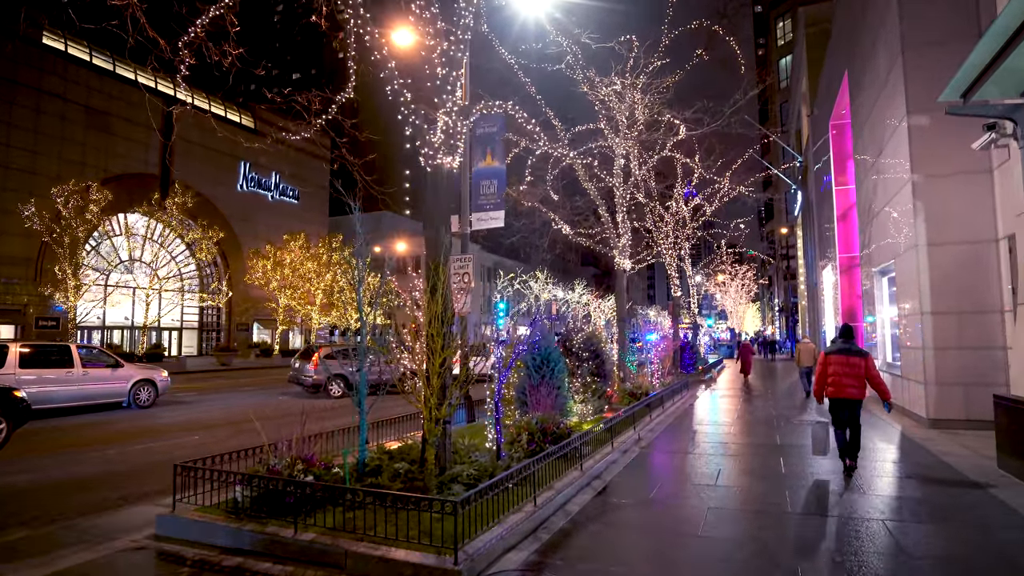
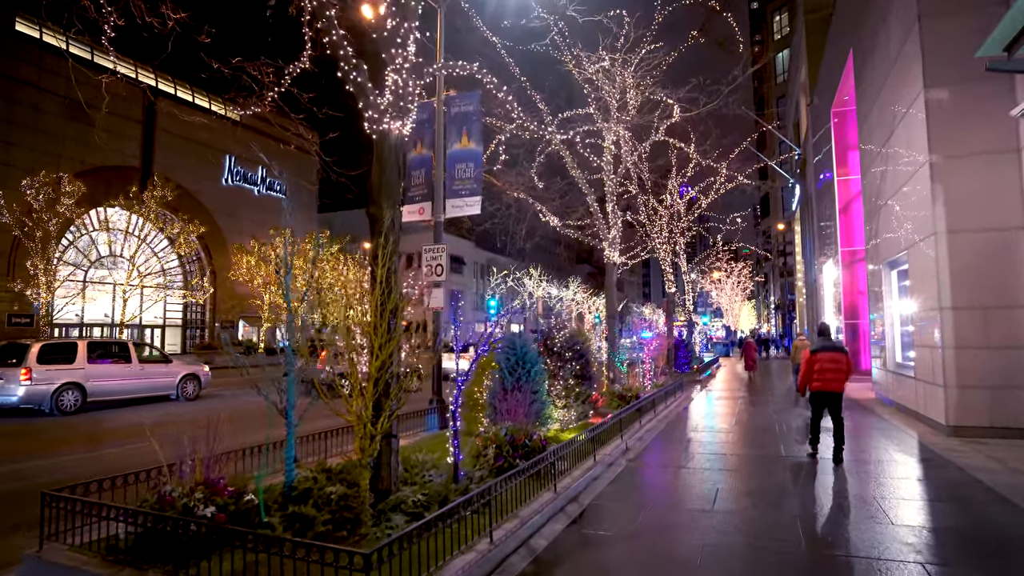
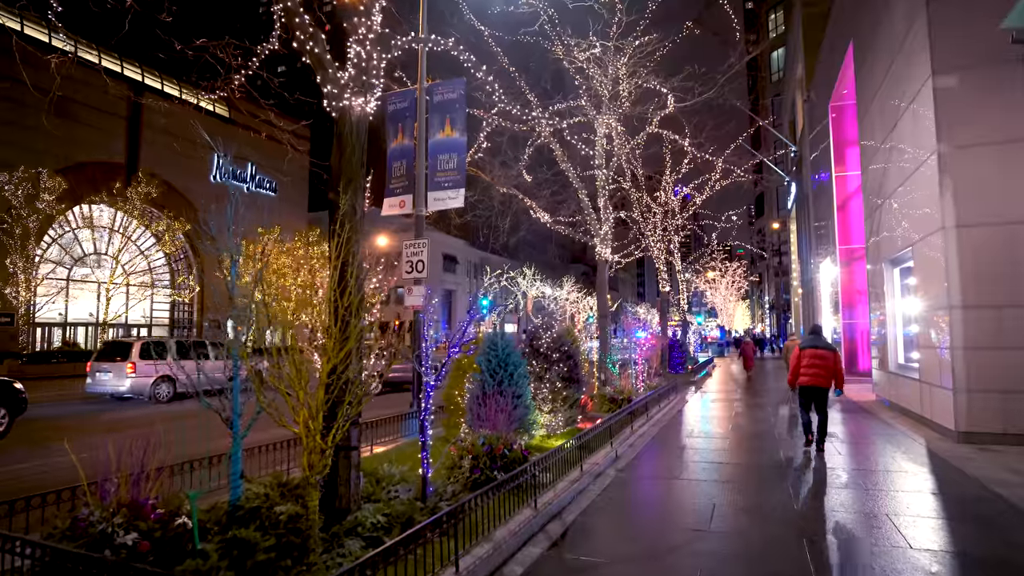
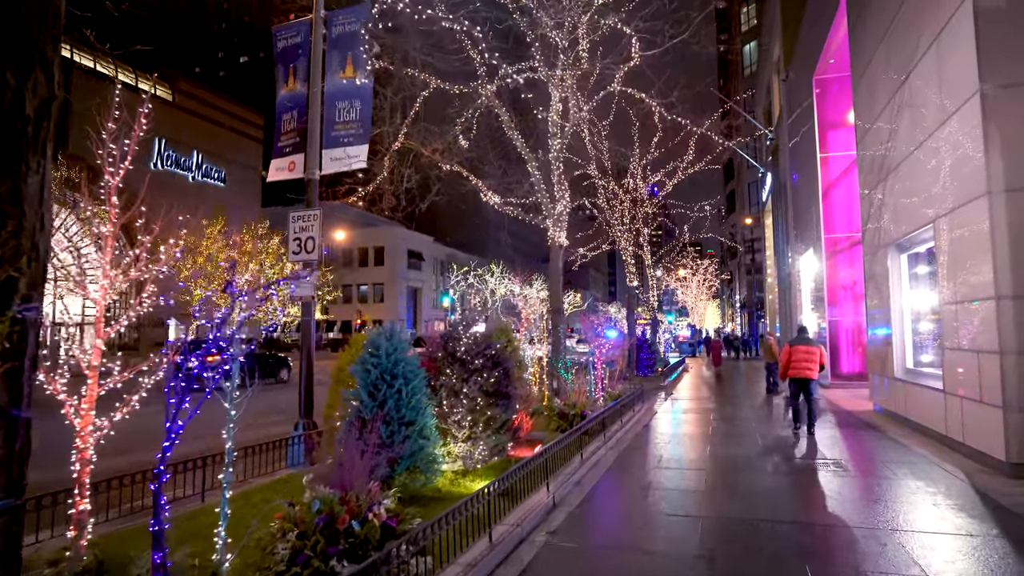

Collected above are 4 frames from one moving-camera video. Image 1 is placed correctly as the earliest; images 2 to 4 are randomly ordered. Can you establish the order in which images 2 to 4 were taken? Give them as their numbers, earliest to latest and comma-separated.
2, 3, 4
